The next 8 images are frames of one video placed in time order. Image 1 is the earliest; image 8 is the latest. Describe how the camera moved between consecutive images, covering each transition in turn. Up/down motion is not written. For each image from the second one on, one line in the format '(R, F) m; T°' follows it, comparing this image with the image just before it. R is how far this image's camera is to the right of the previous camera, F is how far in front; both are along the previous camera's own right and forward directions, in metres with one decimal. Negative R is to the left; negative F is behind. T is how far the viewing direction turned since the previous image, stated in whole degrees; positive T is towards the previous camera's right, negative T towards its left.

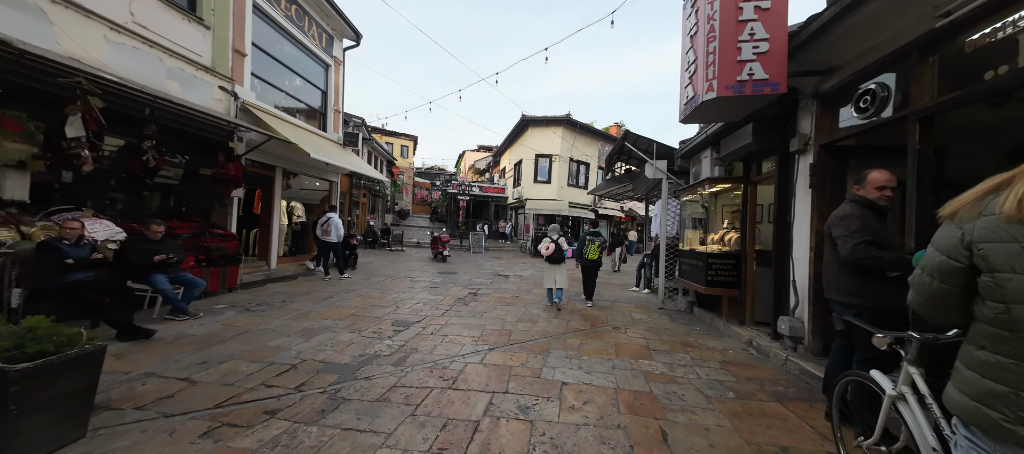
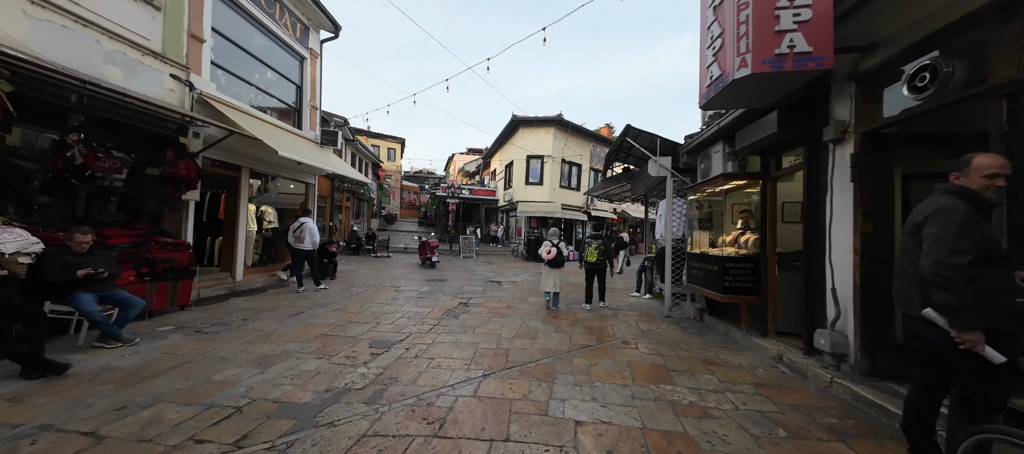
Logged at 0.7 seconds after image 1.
(-0.1, +0.5) m; +2°
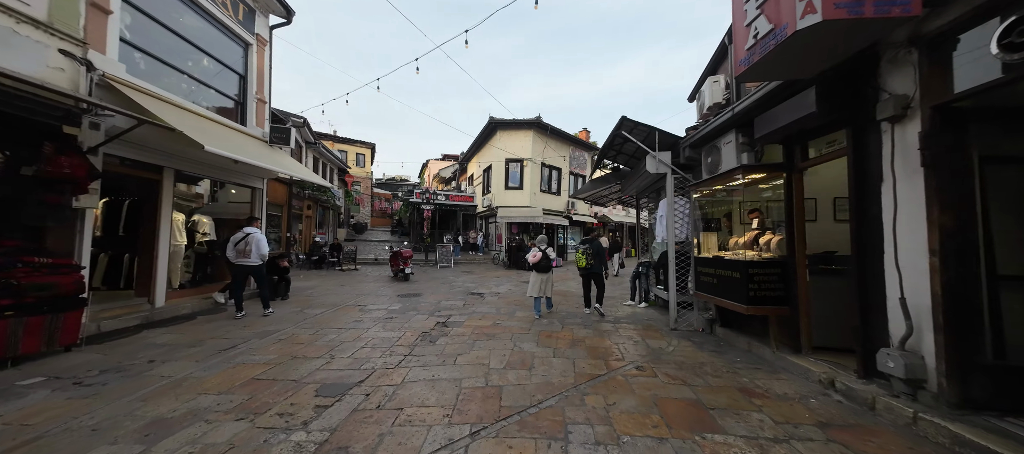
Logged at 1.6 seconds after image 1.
(-0.1, +0.7) m; +4°
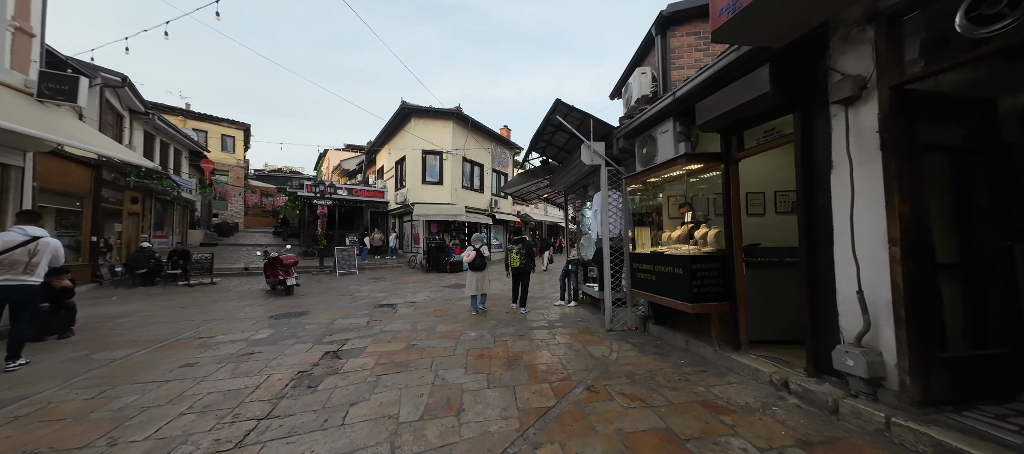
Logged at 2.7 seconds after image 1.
(0.0, +0.8) m; +16°
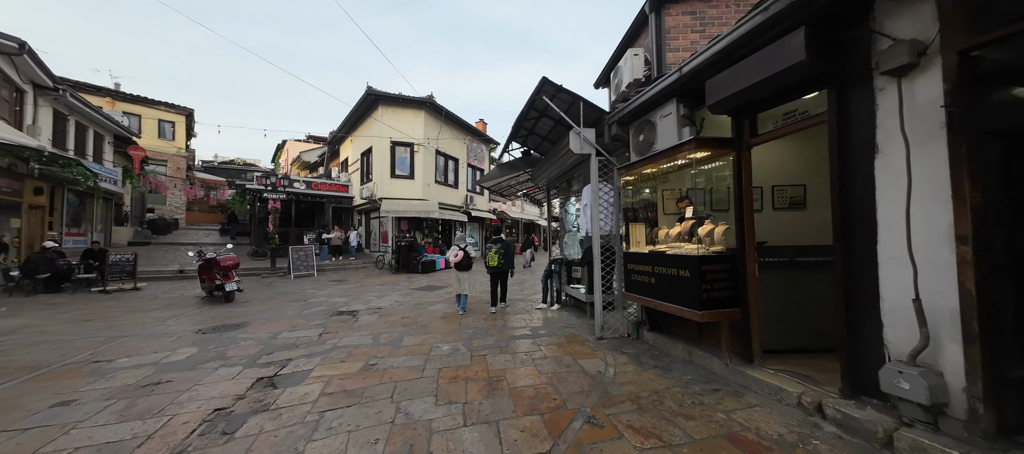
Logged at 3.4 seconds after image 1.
(-0.1, +0.6) m; +5°
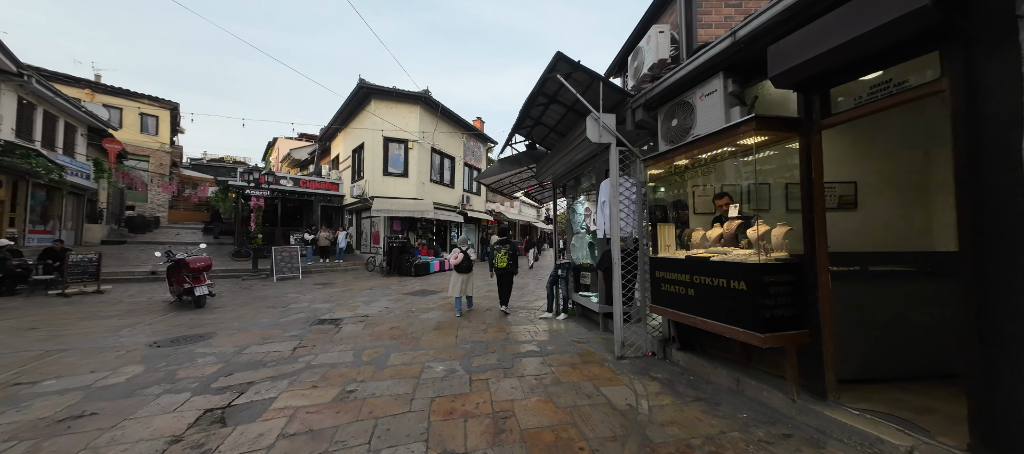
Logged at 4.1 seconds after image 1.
(-0.1, +0.6) m; +1°
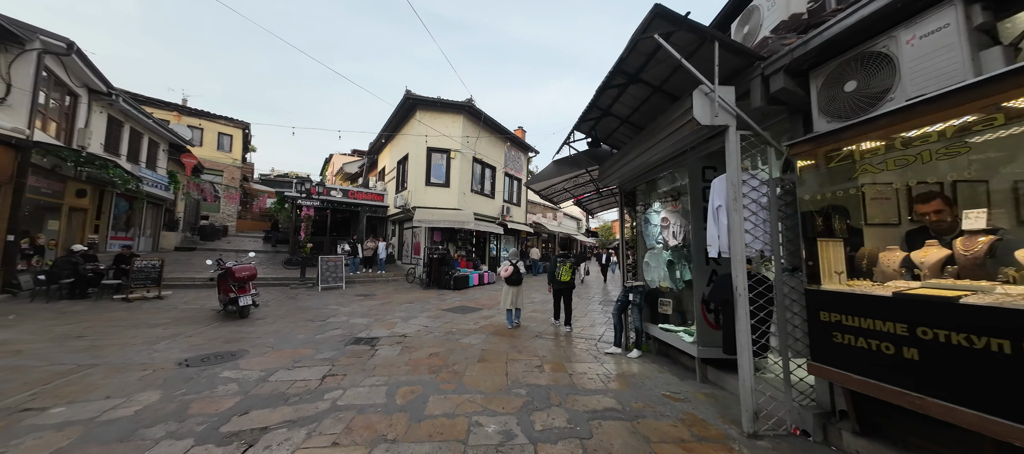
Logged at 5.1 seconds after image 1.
(-0.3, +0.8) m; -7°
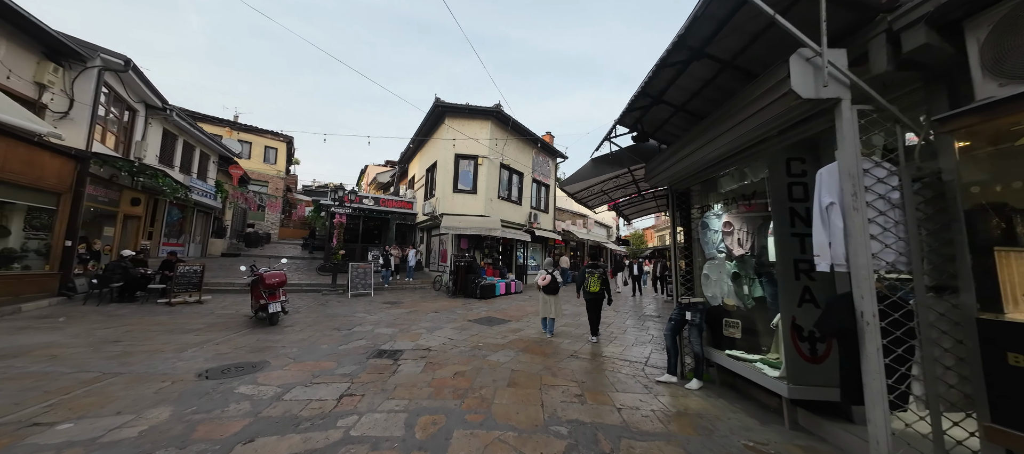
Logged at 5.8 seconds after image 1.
(-0.1, +0.4) m; -5°
